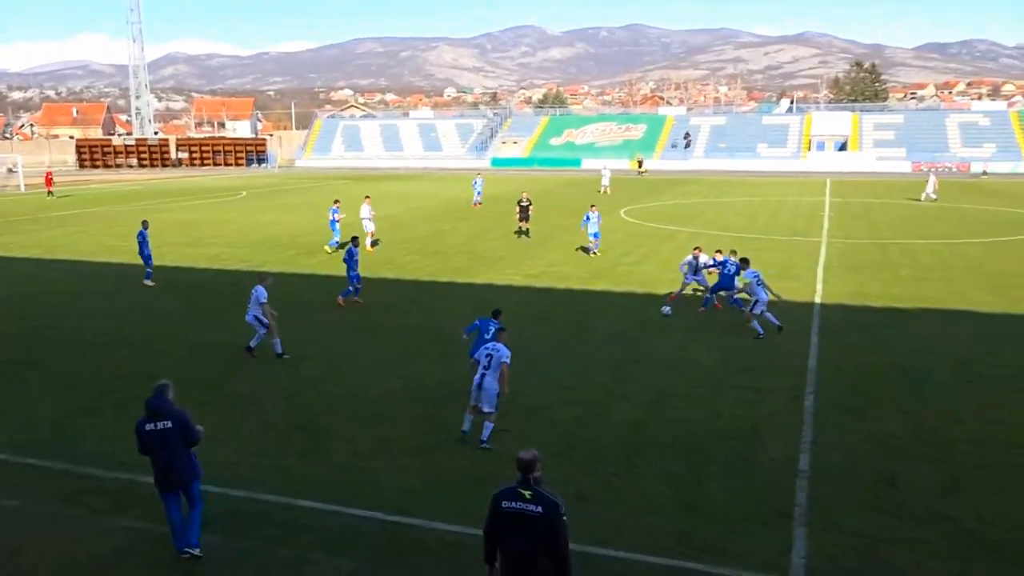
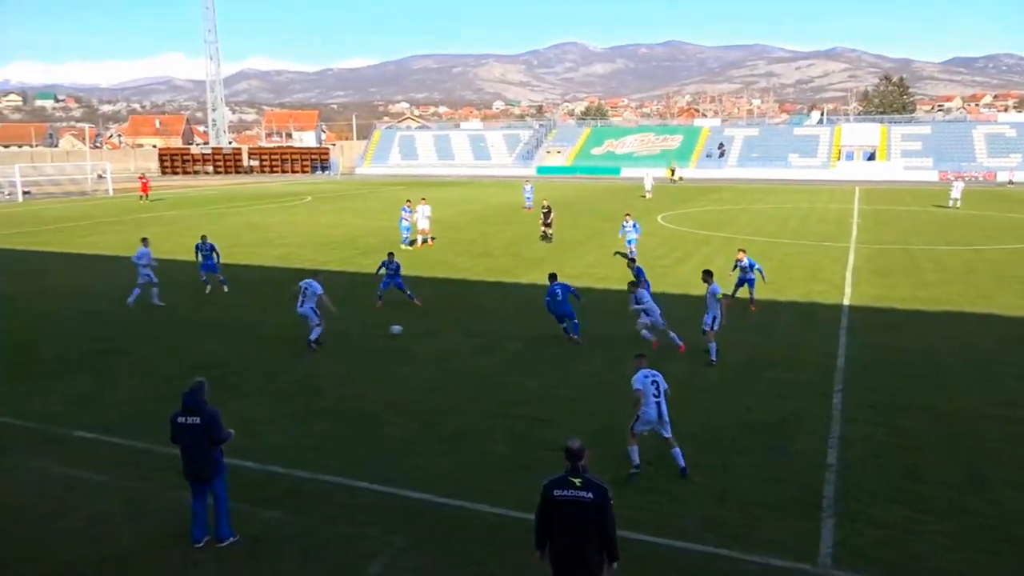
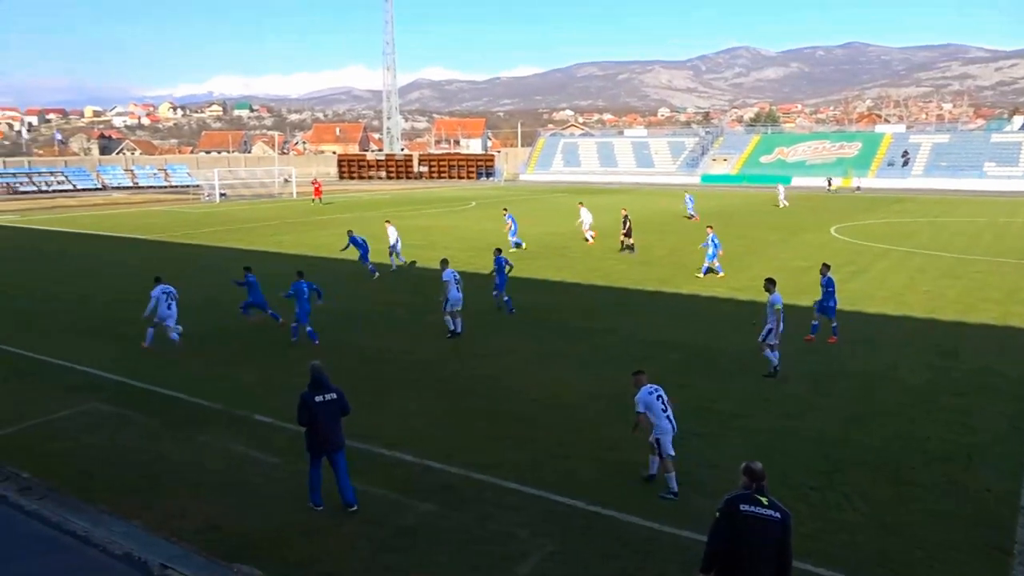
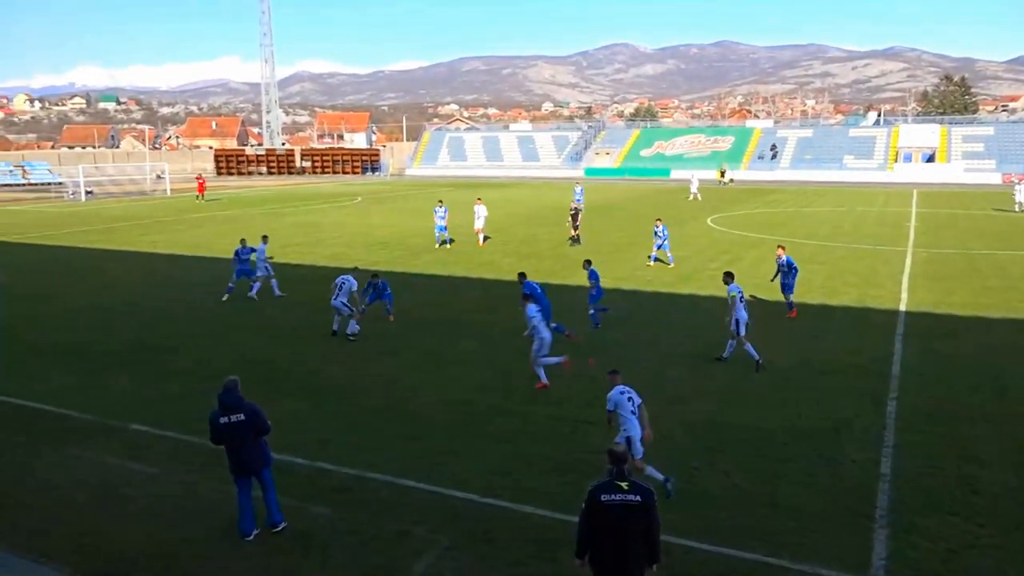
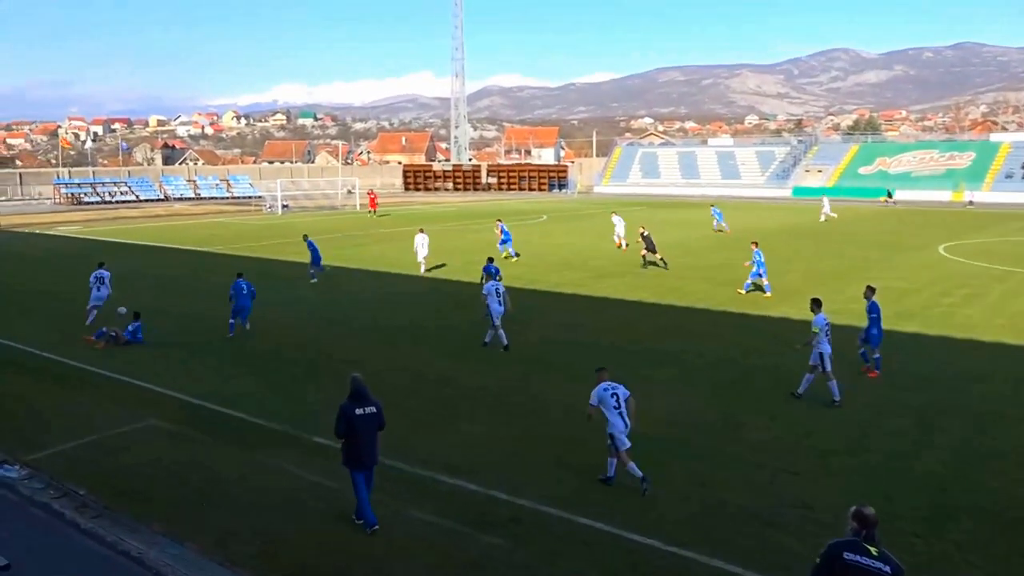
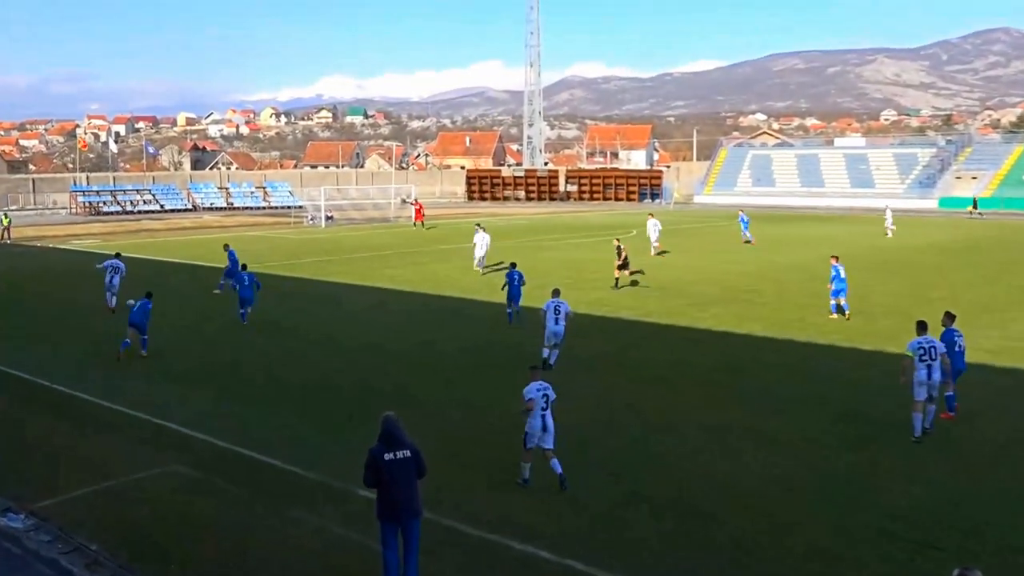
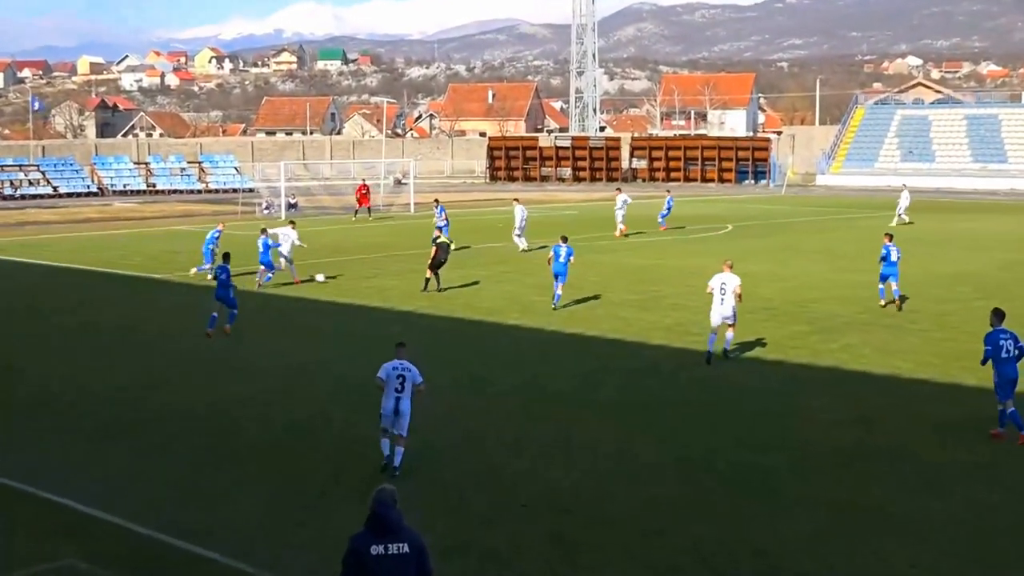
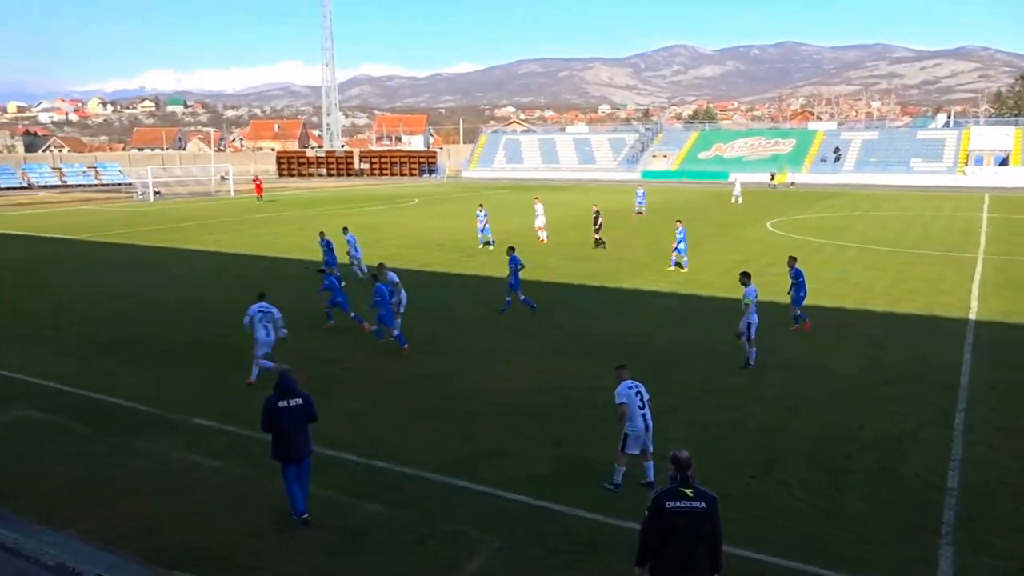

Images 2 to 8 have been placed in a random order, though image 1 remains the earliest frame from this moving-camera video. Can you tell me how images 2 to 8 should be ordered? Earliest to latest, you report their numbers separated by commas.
2, 4, 8, 3, 5, 6, 7
